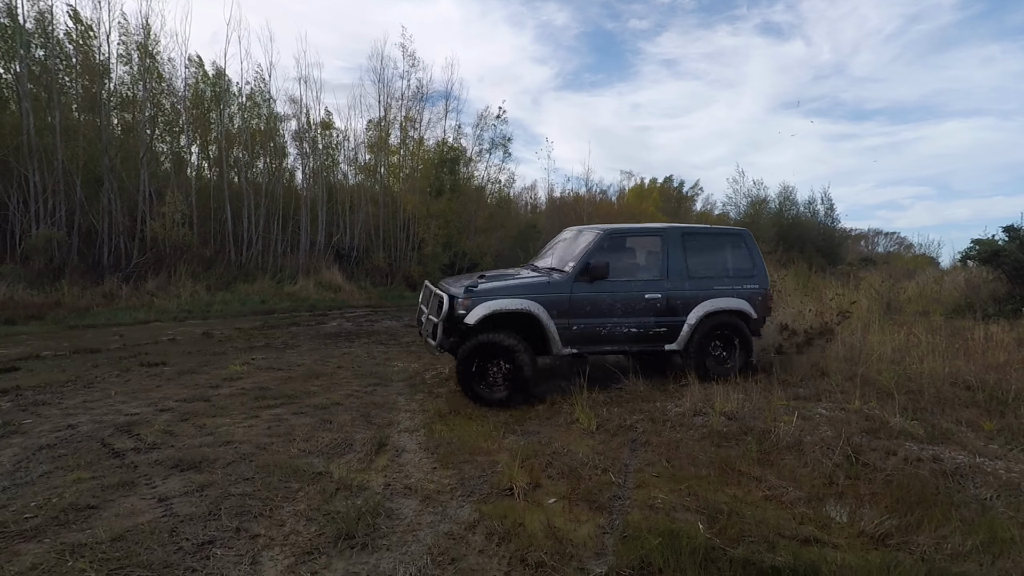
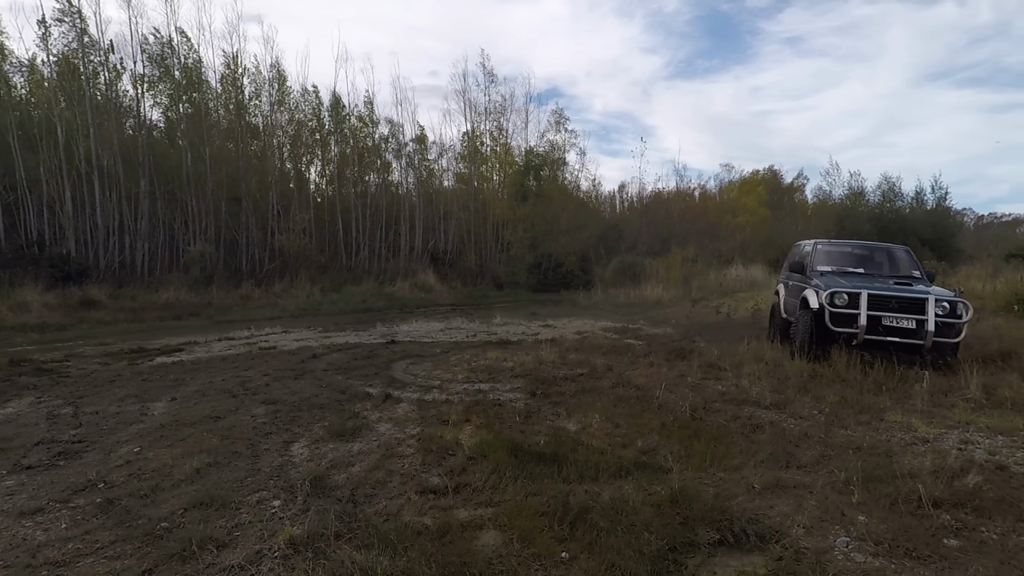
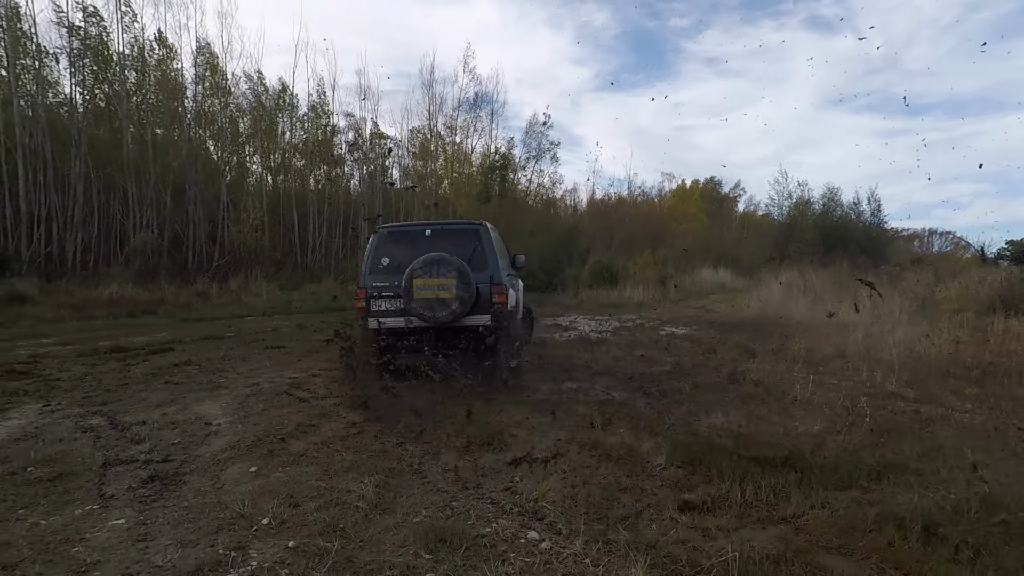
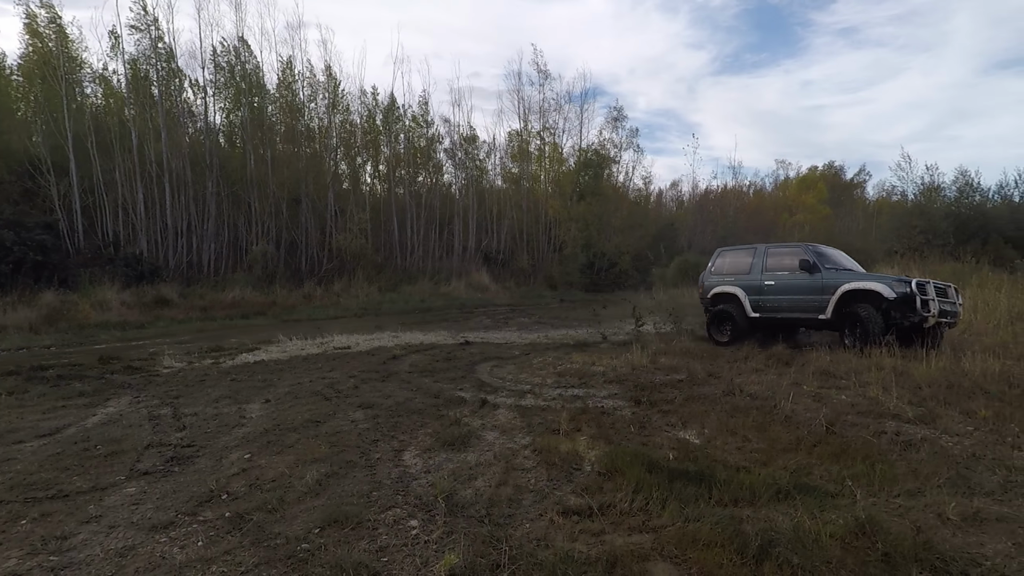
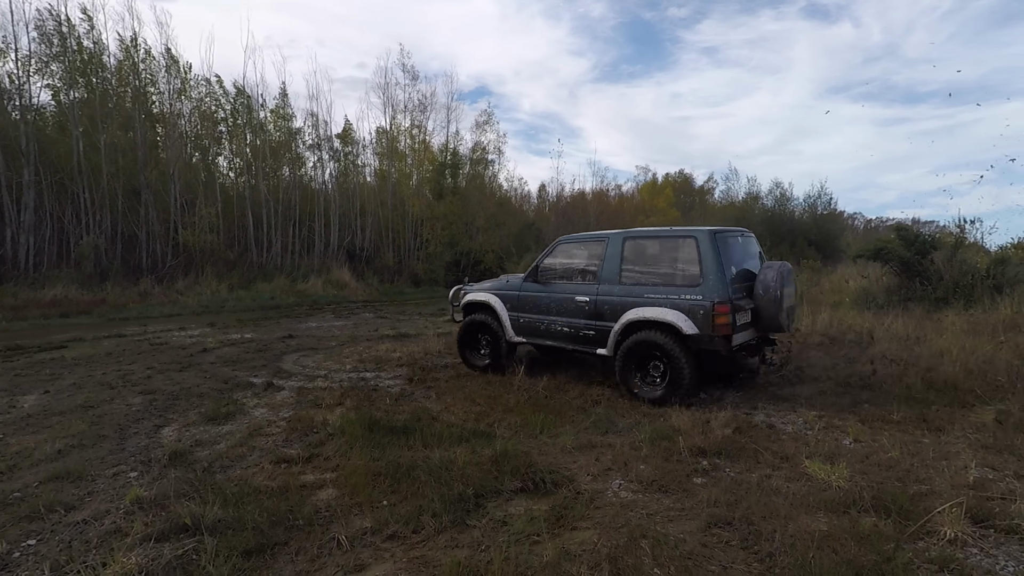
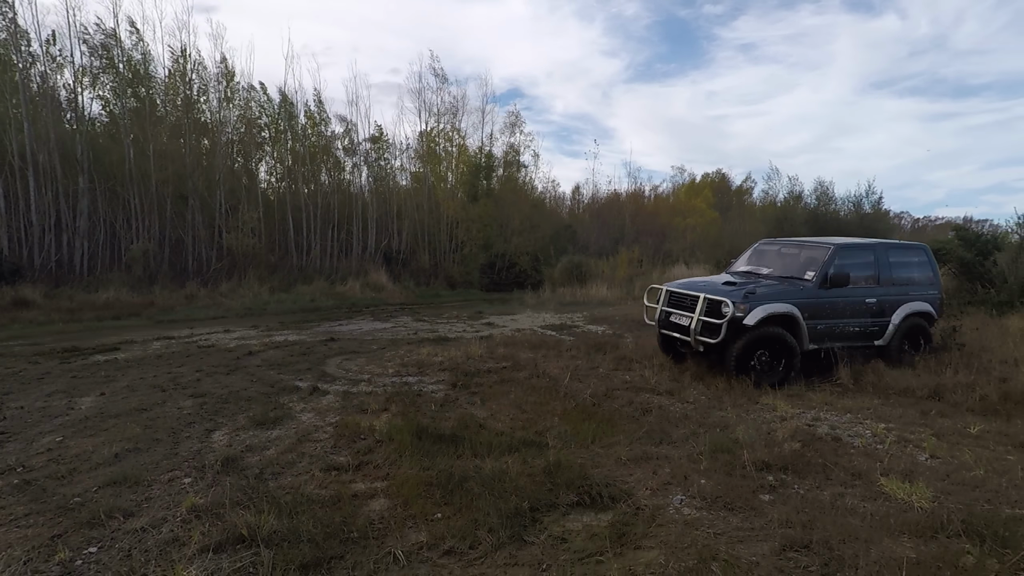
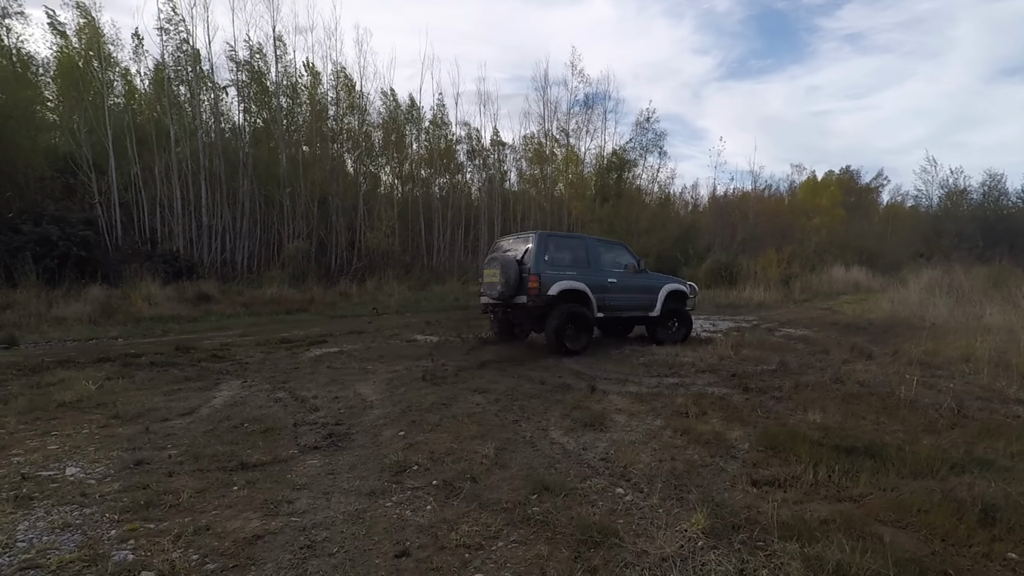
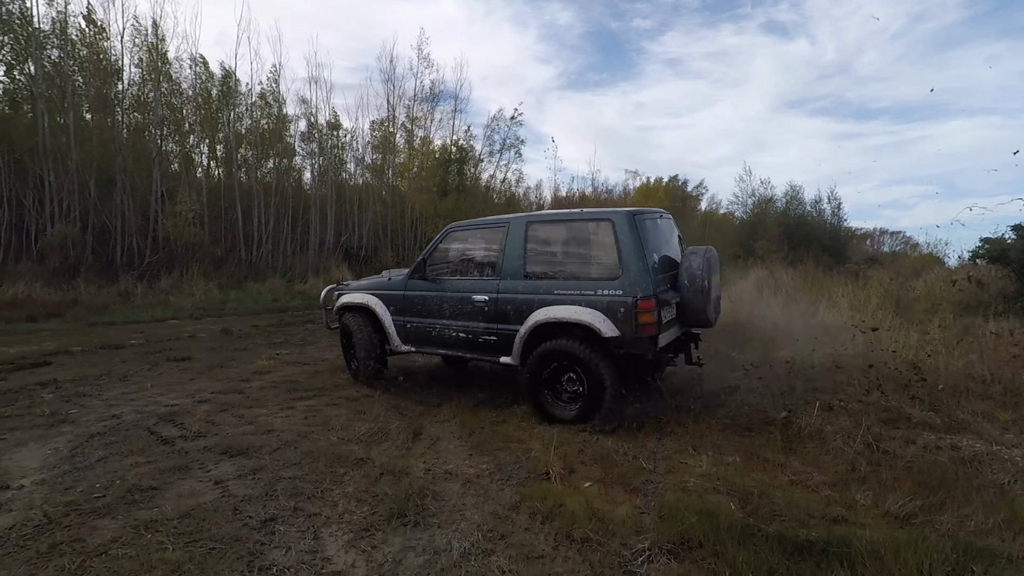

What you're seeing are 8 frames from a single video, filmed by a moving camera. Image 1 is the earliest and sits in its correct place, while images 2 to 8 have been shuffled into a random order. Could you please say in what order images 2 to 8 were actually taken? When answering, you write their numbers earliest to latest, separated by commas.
8, 3, 7, 4, 2, 6, 5
